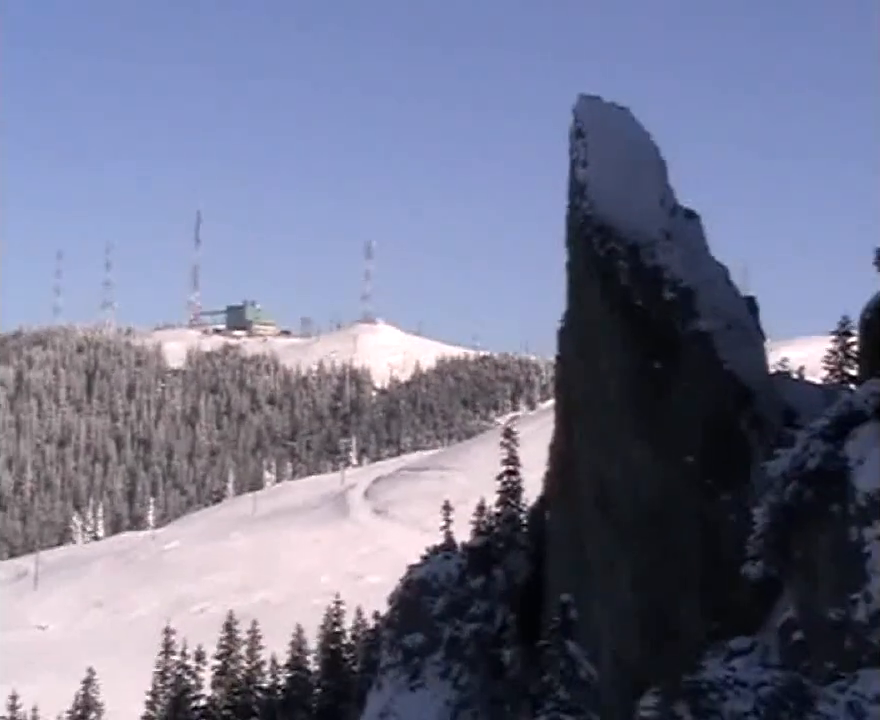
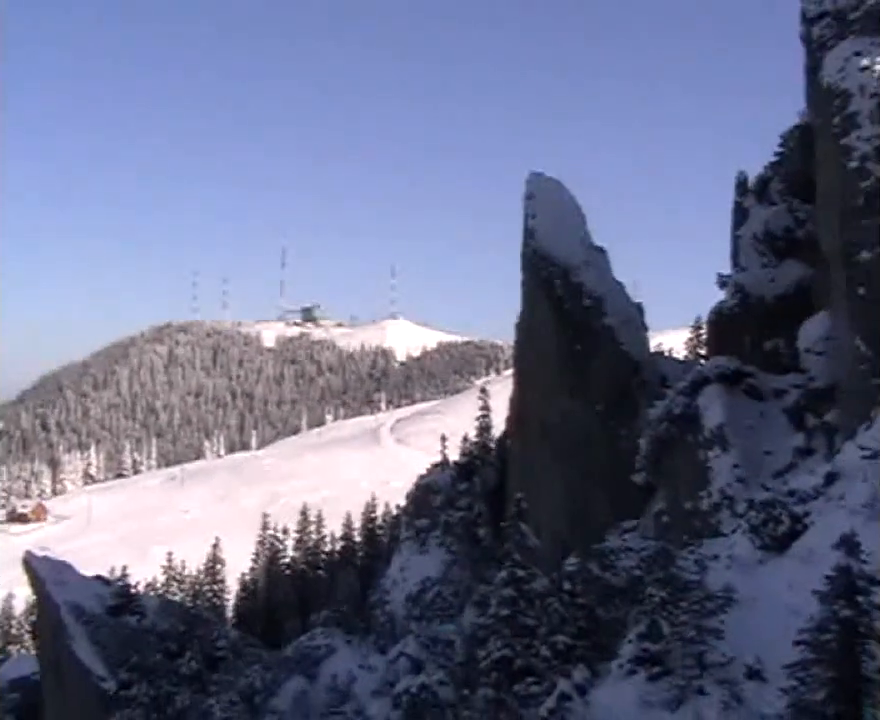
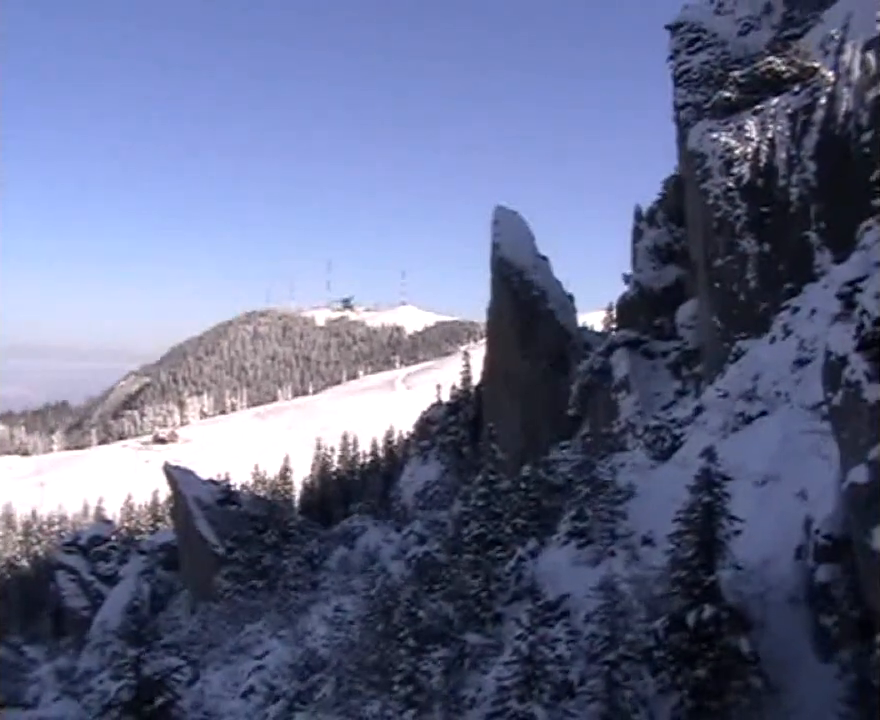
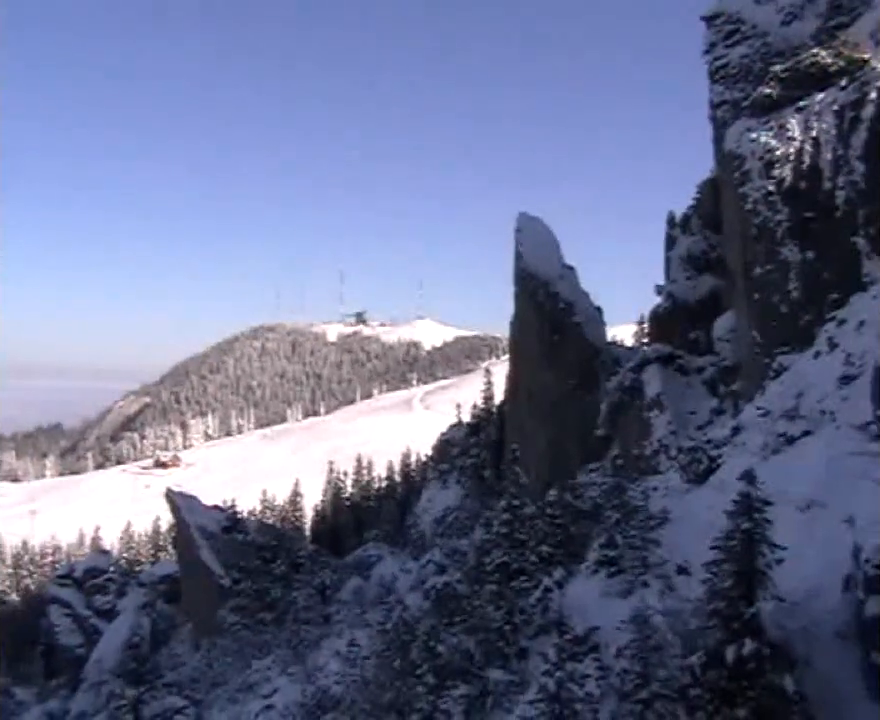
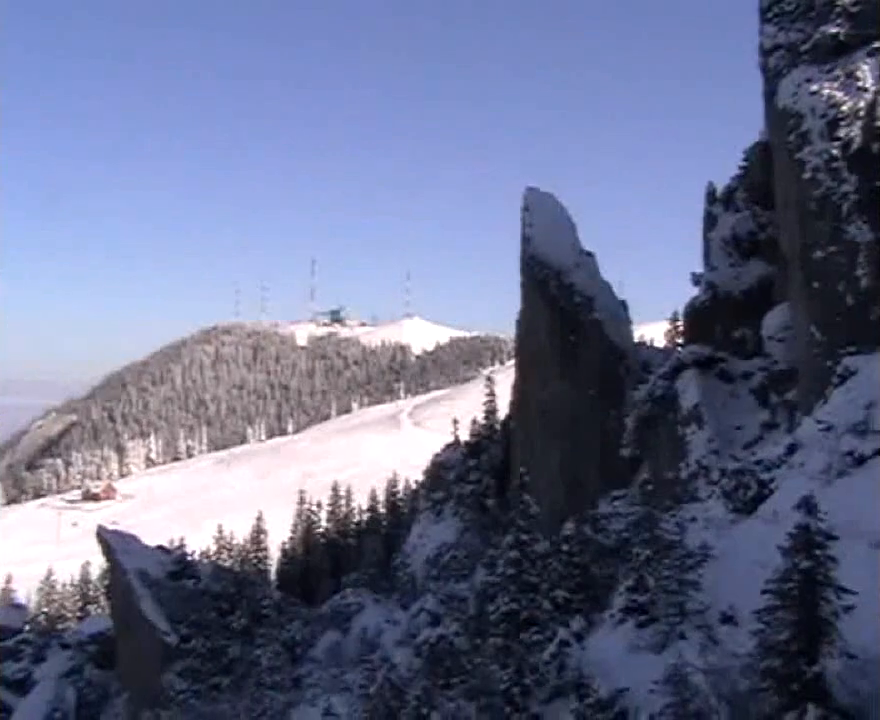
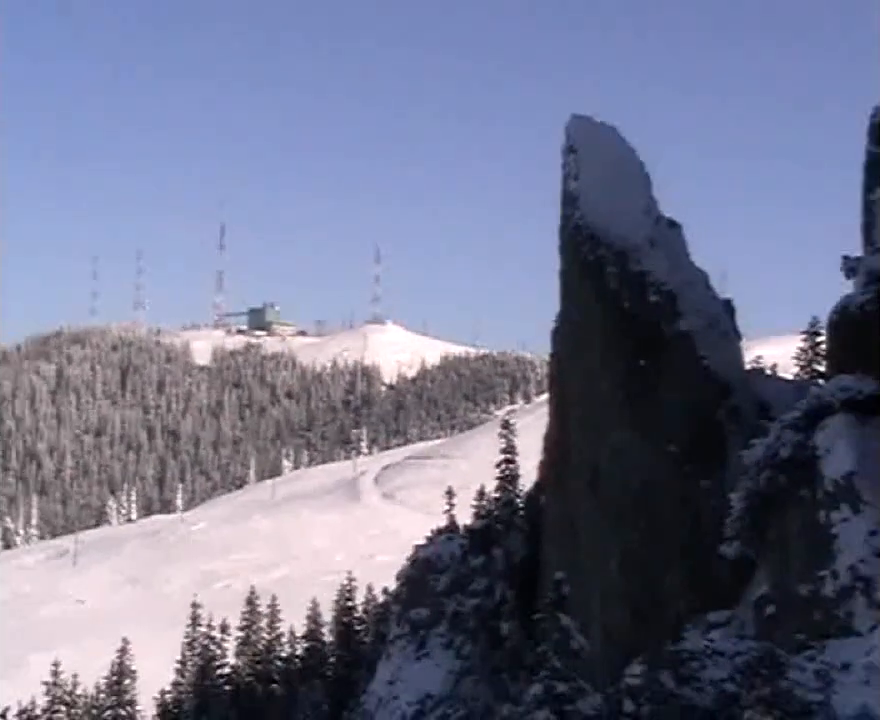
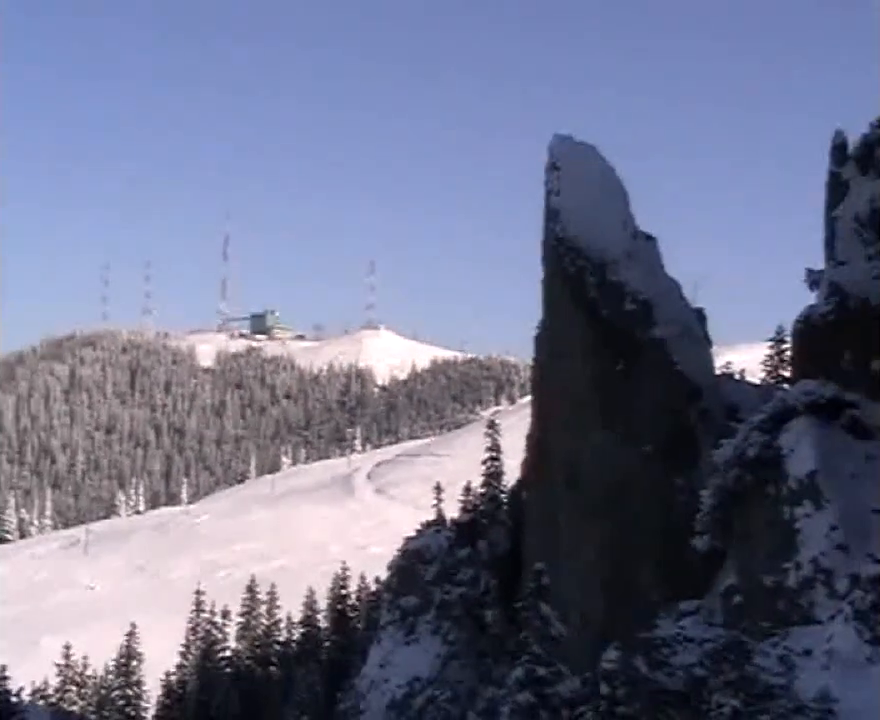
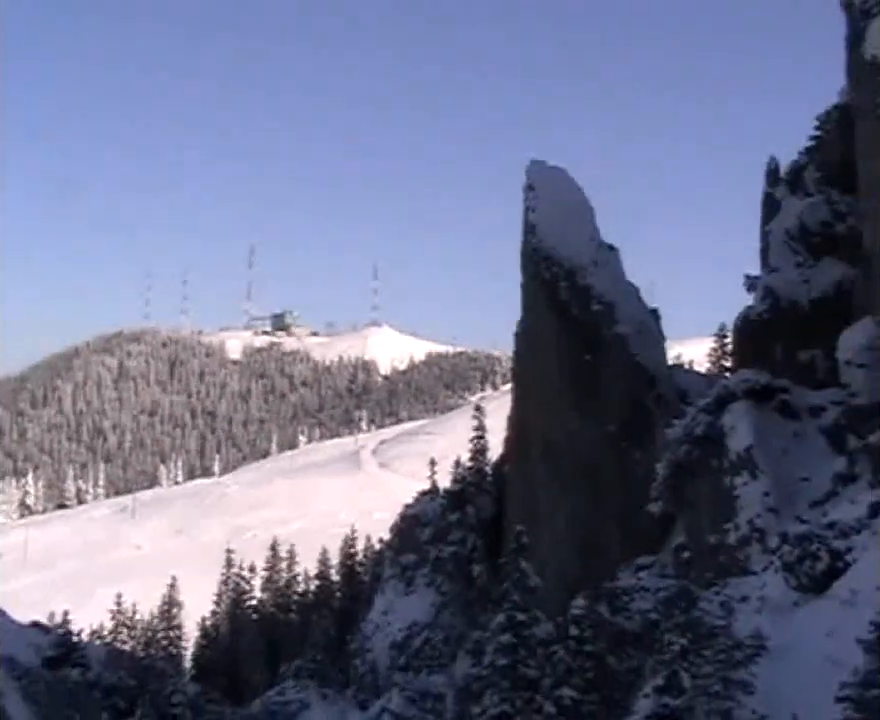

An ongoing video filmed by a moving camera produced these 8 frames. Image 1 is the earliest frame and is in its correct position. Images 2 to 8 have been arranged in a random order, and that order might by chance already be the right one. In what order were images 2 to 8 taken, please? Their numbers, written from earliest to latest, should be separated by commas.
6, 7, 8, 2, 5, 4, 3
